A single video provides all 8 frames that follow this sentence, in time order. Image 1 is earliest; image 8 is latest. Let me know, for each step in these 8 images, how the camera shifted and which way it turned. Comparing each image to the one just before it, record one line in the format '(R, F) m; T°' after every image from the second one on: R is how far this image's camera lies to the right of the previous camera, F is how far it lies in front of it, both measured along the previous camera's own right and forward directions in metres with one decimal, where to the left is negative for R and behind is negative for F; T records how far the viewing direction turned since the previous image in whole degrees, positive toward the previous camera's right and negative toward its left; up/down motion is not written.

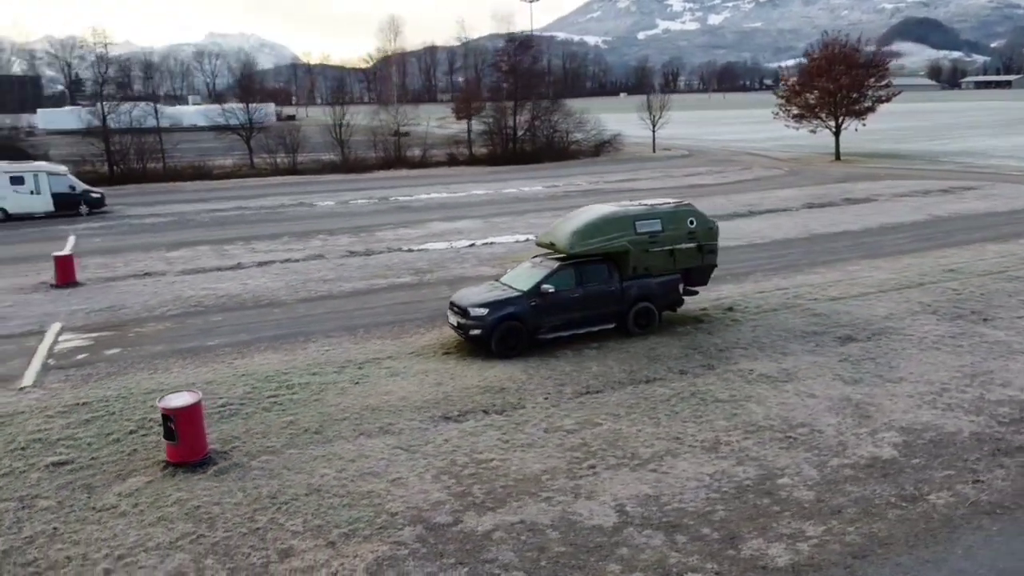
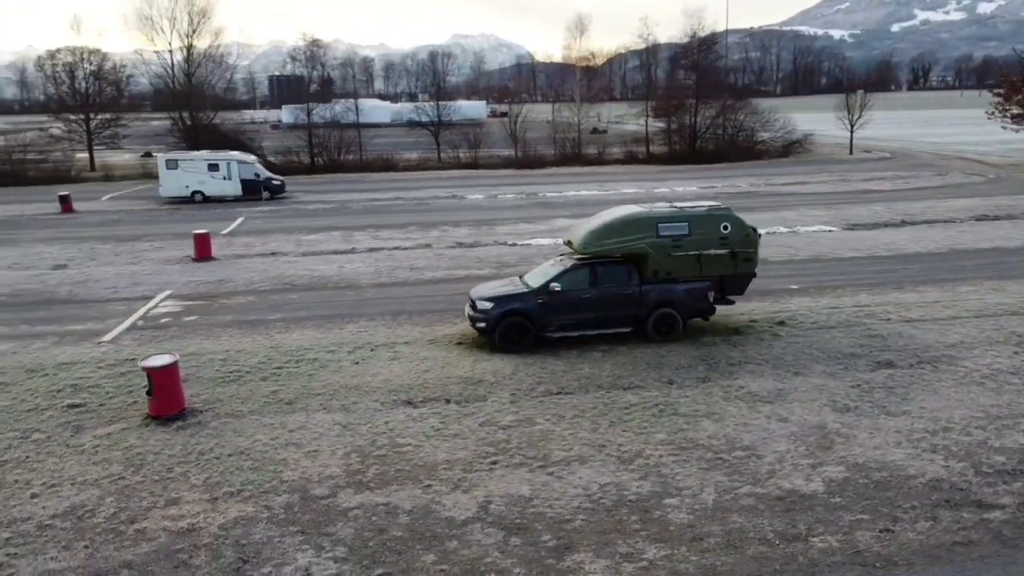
(+3.2, +0.3) m; -15°
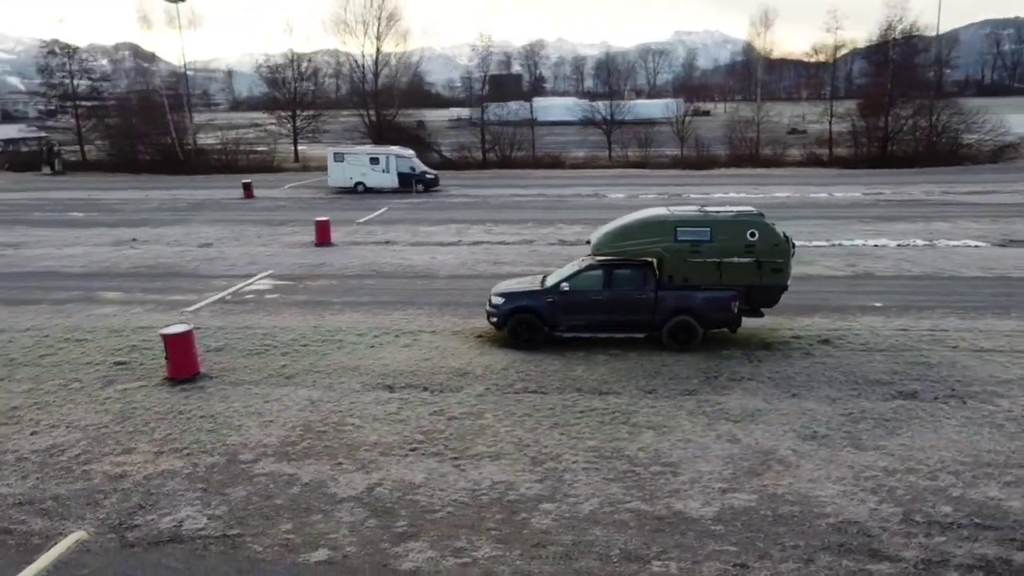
(+3.0, +0.3) m; -15°
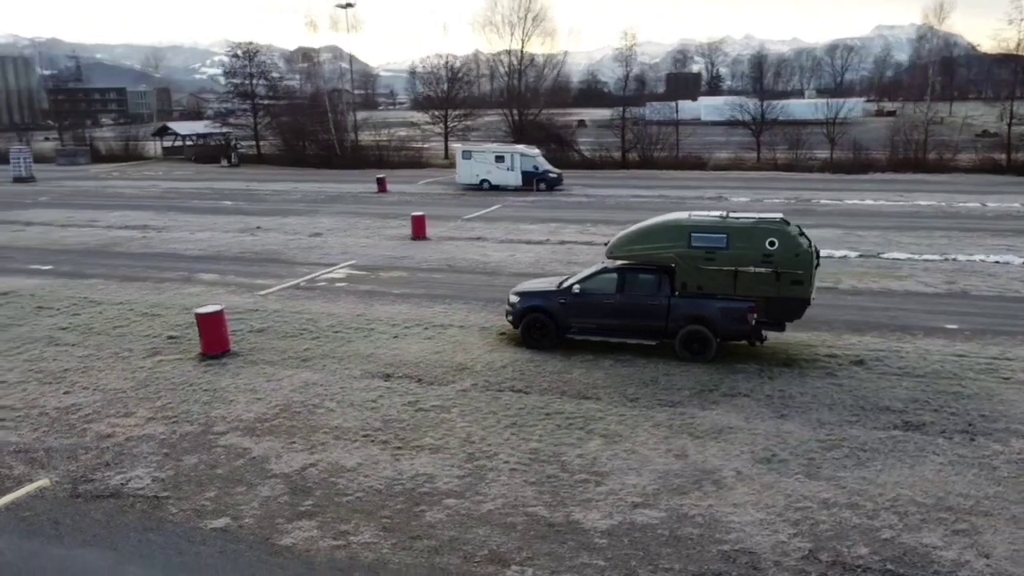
(+2.4, +0.2) m; -12°
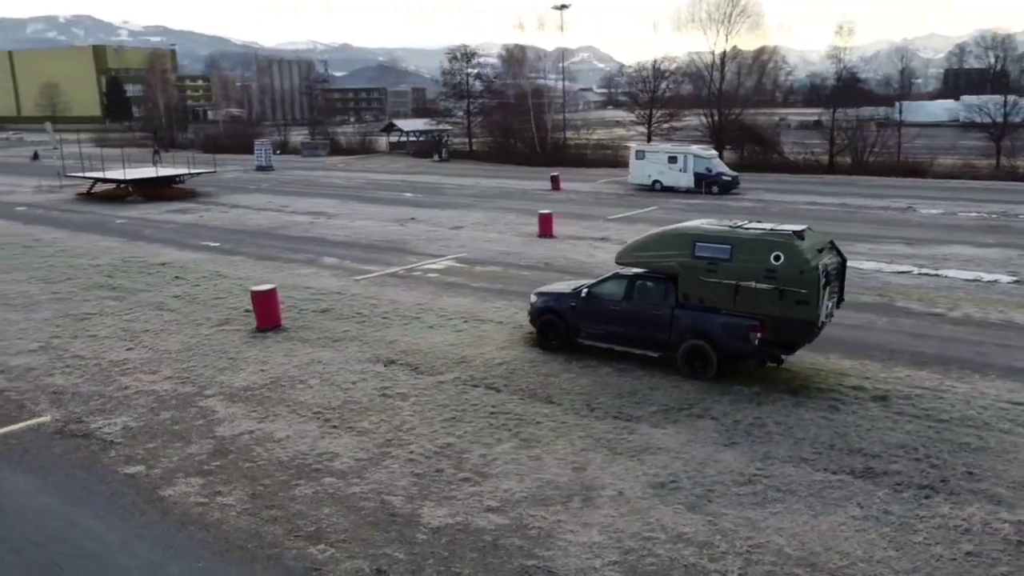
(+3.4, +0.4) m; -17°
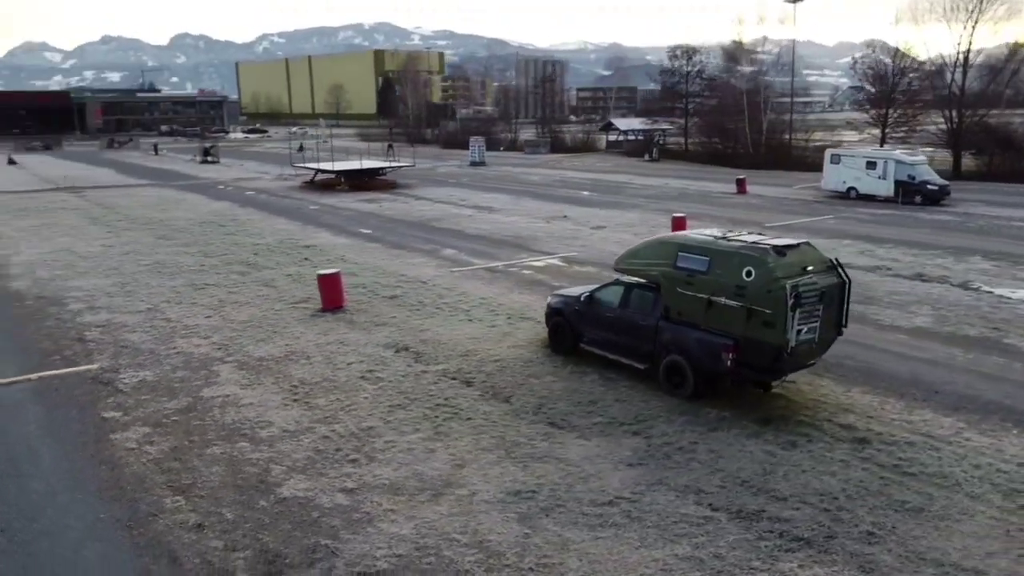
(+3.6, +0.4) m; -18°
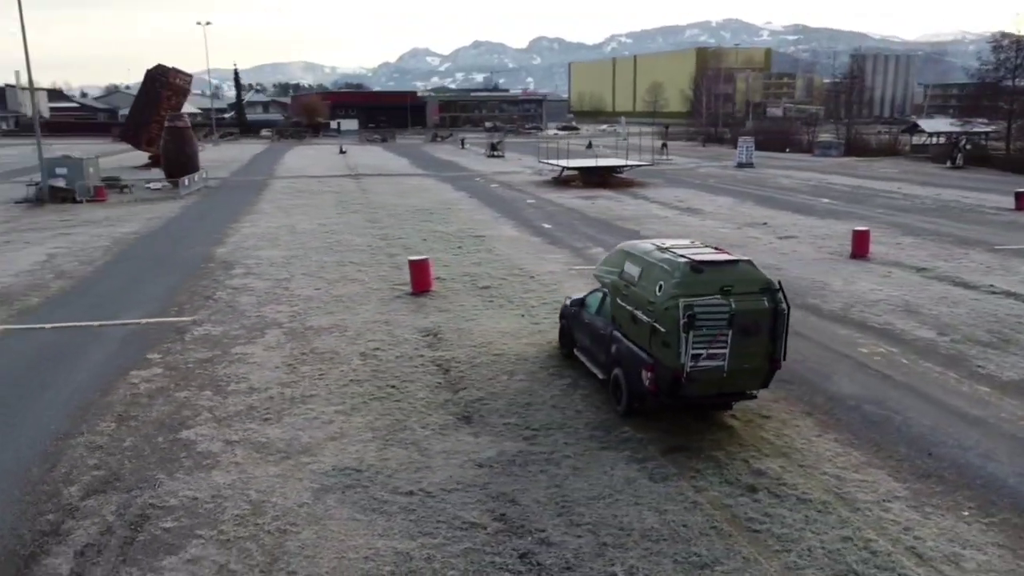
(+4.7, +0.7) m; -23°
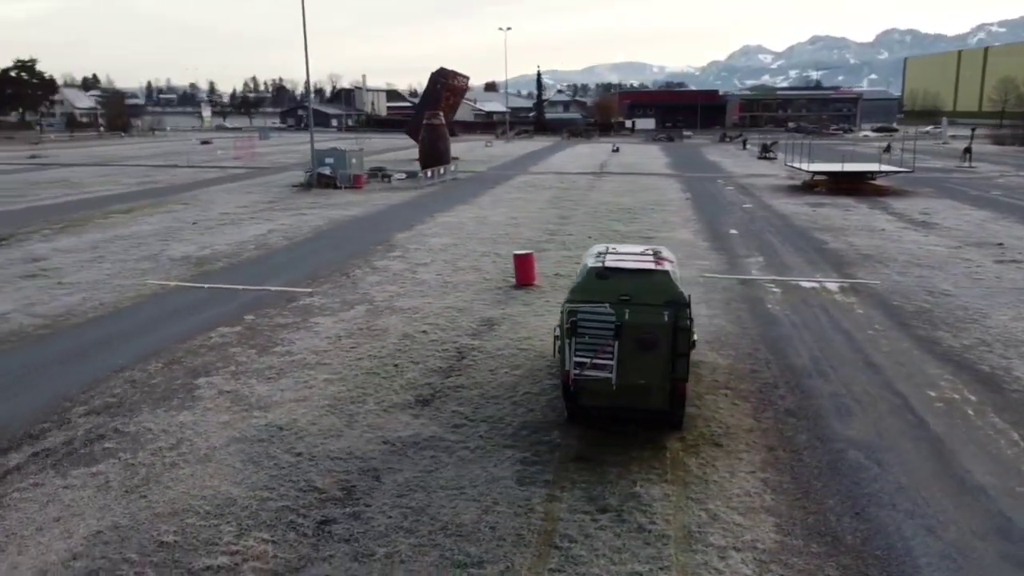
(+4.2, +0.6) m; -22°
